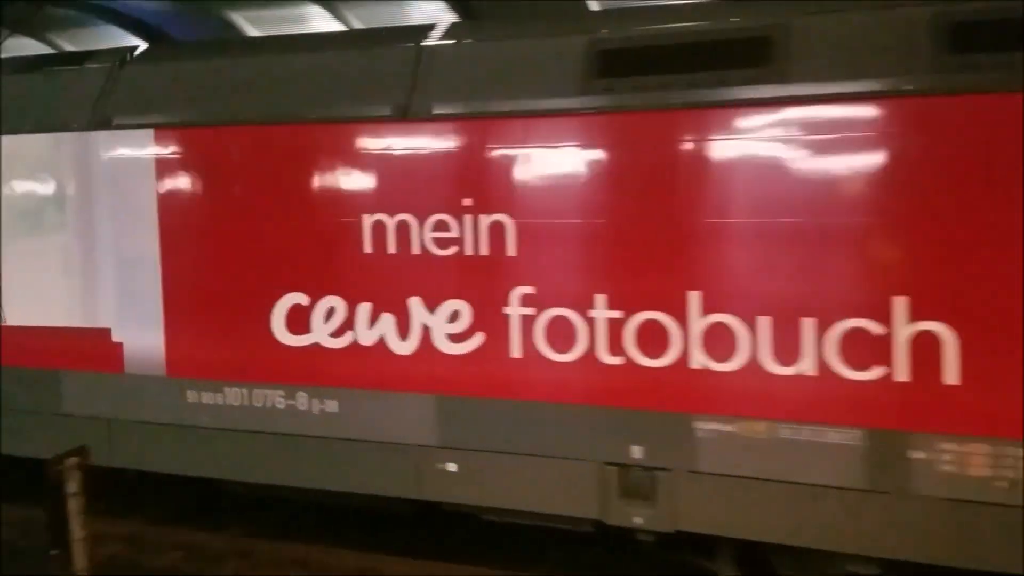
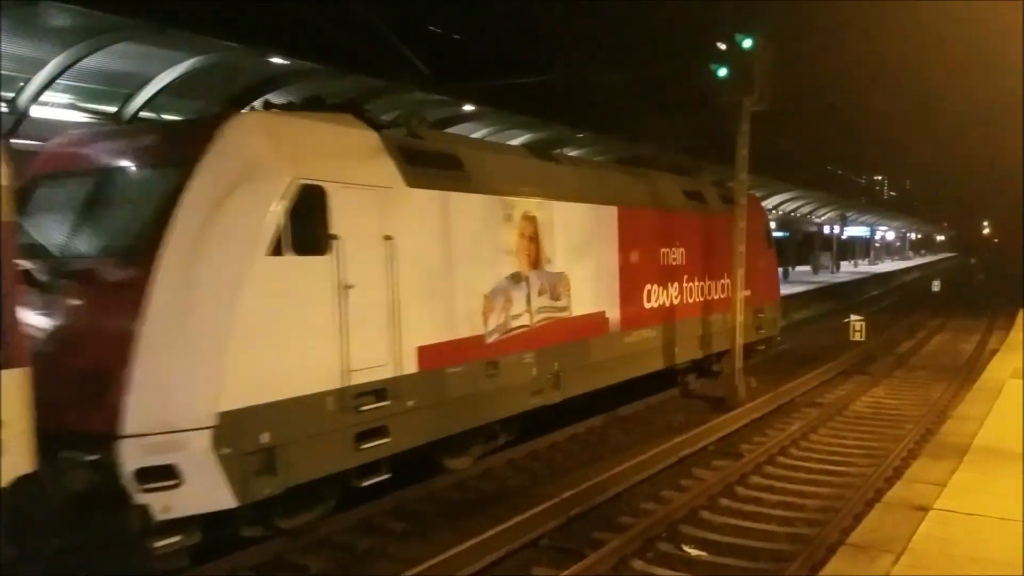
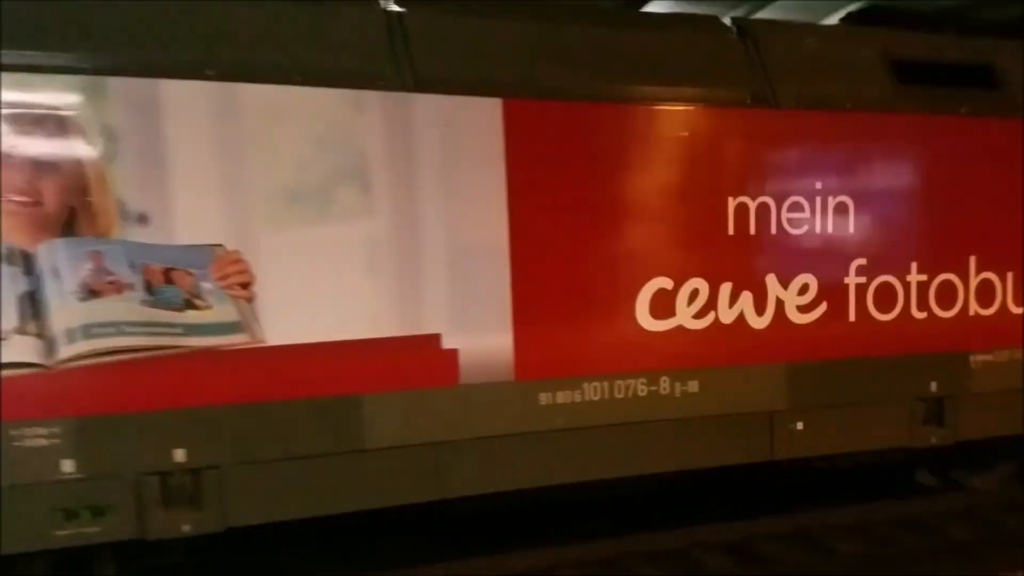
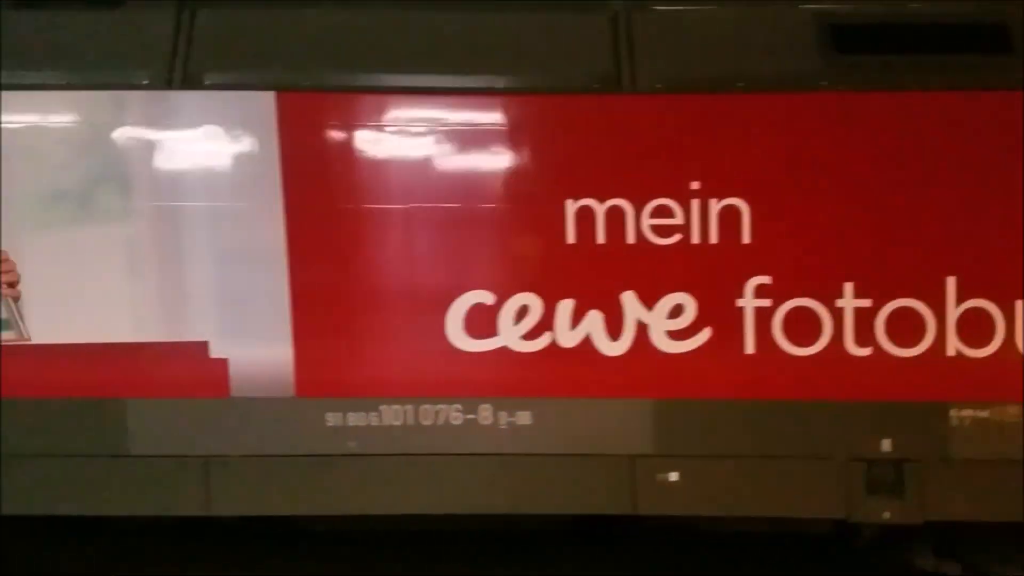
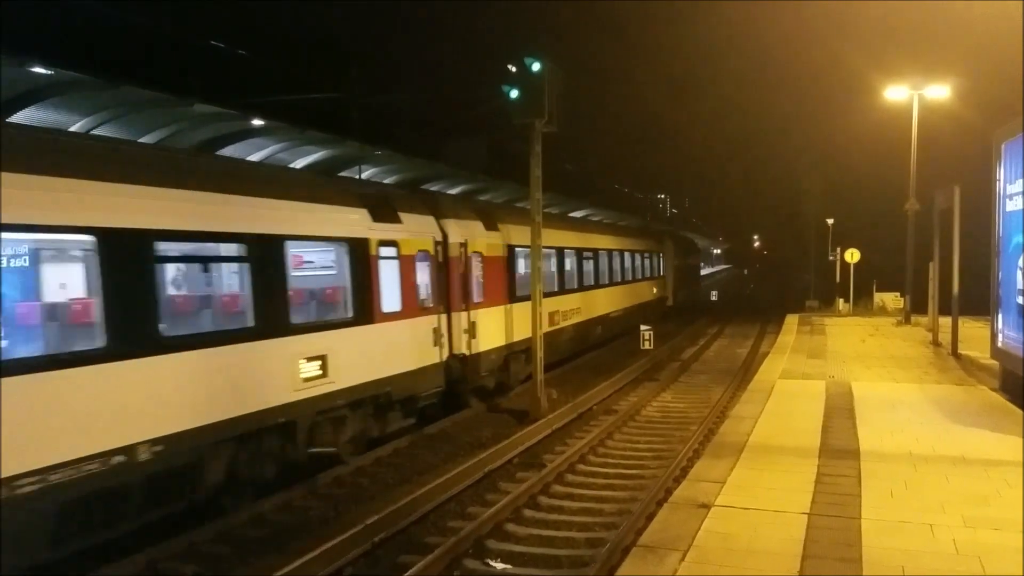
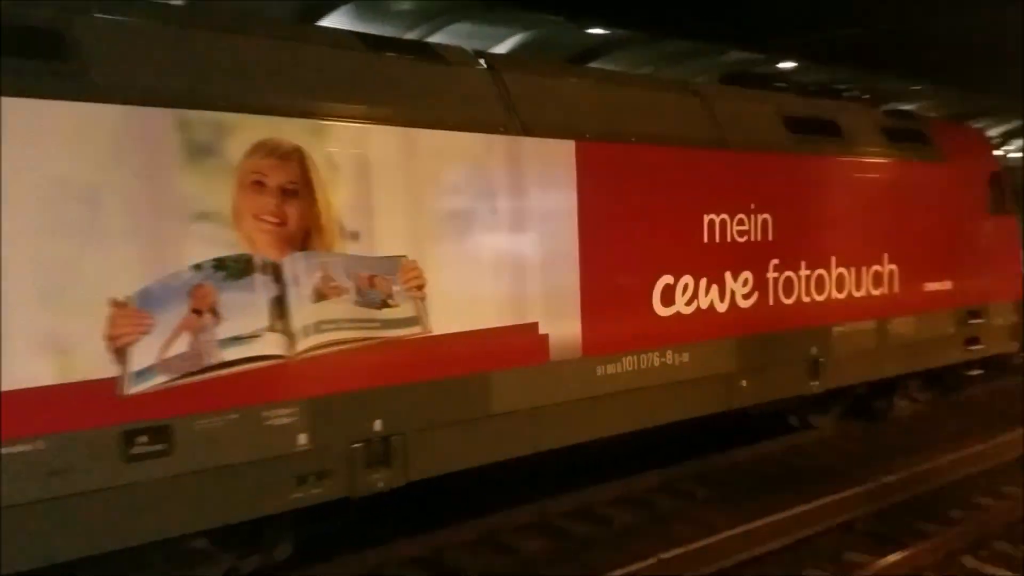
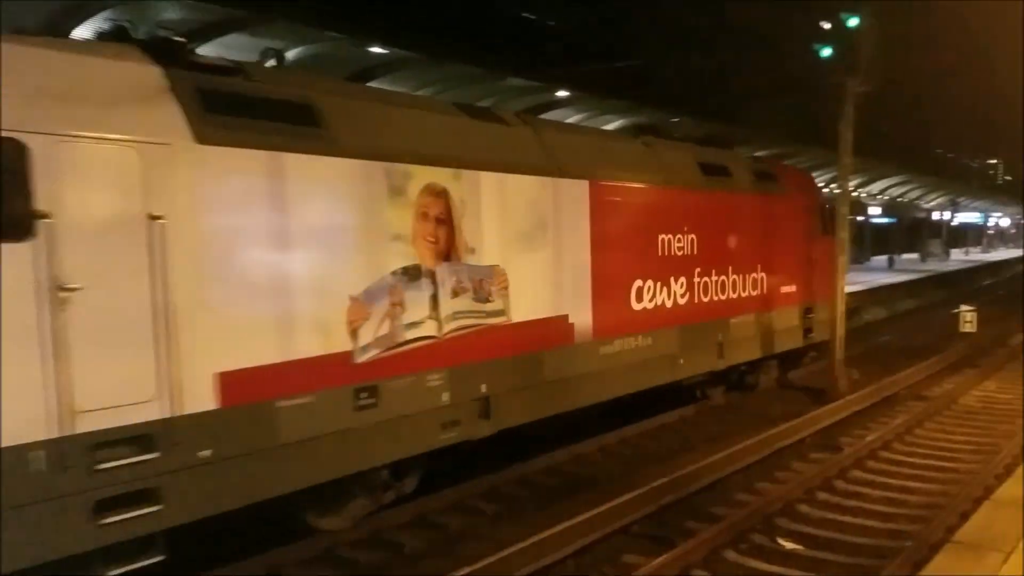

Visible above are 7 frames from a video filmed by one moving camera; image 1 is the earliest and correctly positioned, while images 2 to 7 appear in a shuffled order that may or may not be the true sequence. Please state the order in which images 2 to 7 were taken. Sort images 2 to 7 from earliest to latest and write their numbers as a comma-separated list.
4, 3, 6, 7, 2, 5
